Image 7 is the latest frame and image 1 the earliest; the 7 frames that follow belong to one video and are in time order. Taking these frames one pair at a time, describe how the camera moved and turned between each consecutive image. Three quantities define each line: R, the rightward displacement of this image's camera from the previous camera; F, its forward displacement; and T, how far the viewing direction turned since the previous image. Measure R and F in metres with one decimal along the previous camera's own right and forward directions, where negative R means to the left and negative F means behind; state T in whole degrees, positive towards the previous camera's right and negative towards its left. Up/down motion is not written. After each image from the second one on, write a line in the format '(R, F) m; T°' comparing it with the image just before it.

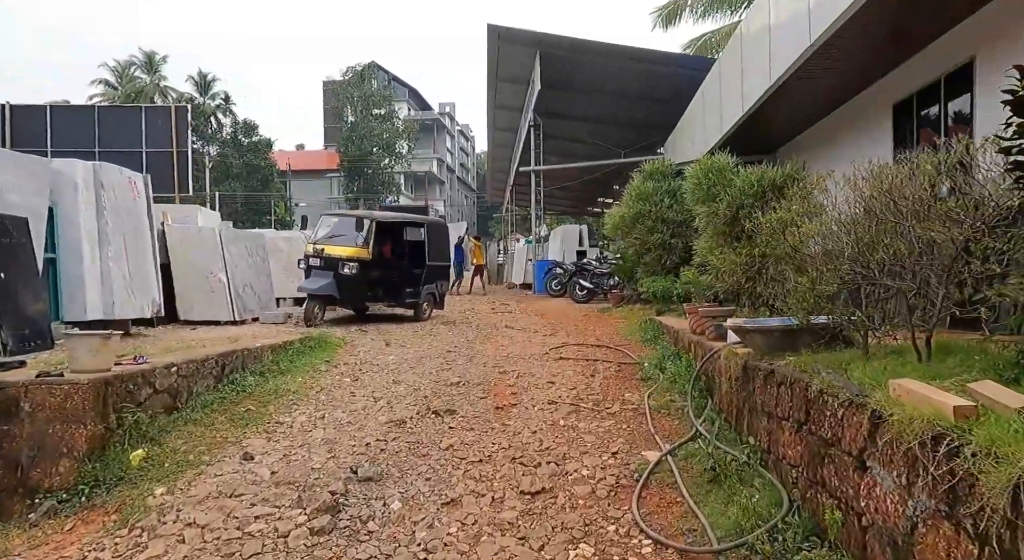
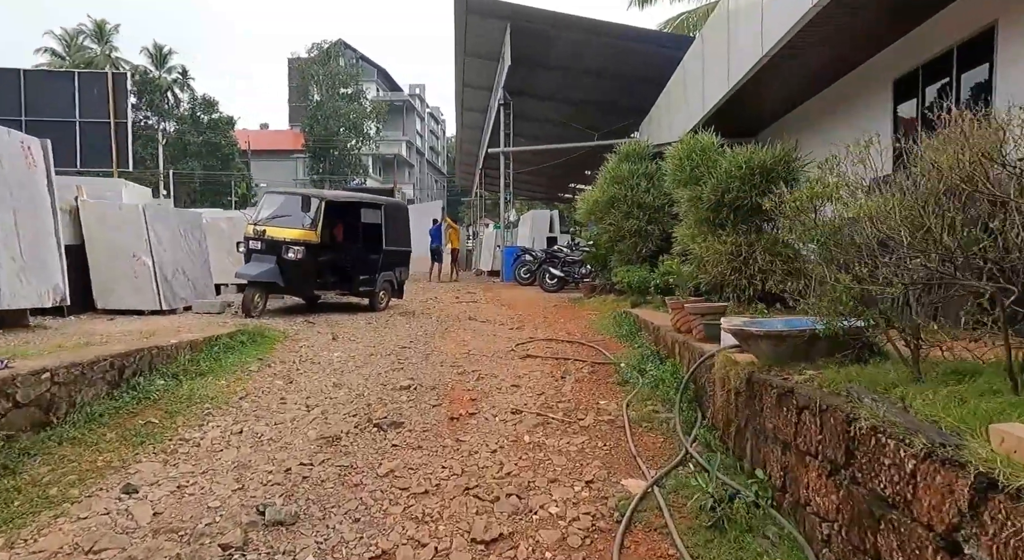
(+0.1, +0.7) m; +3°
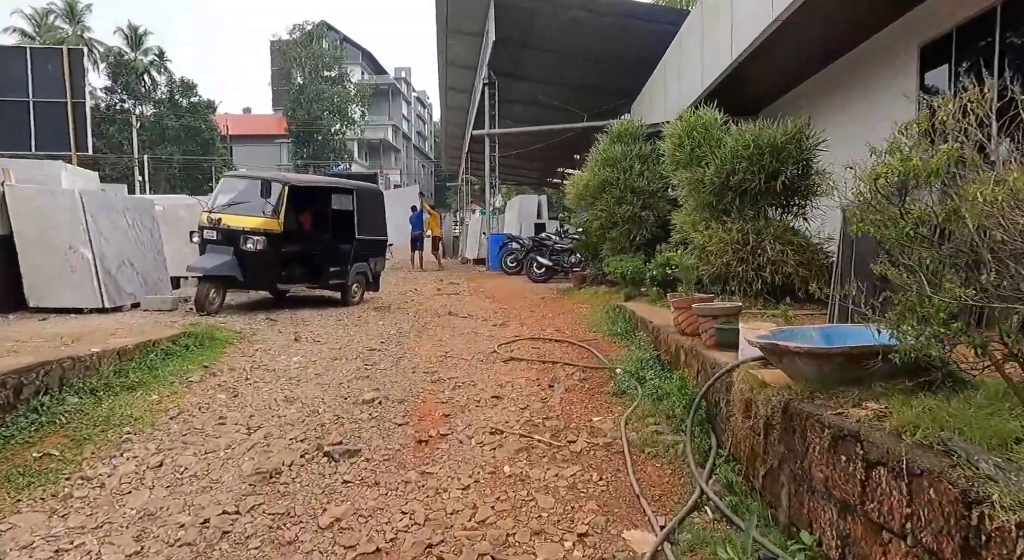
(+0.1, +0.7) m; +1°
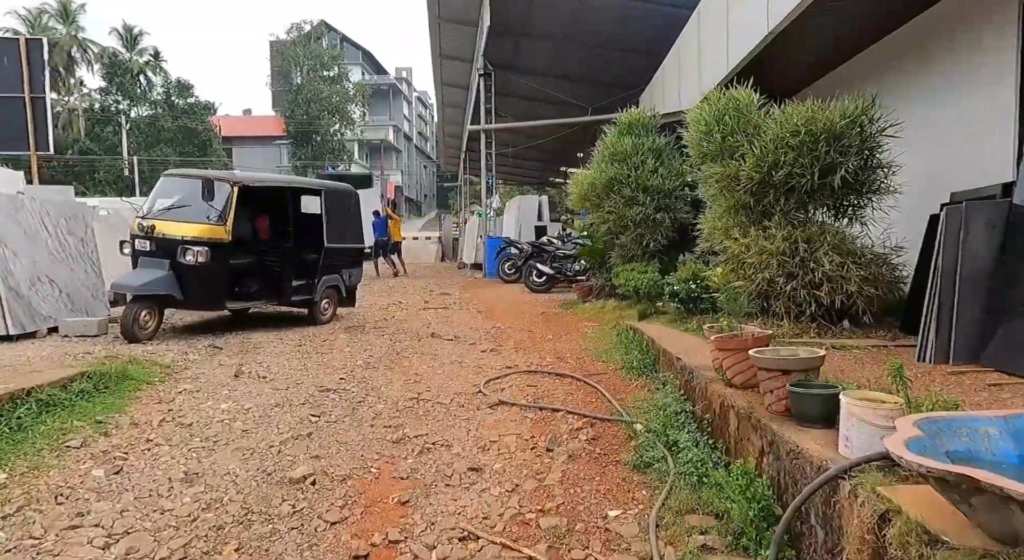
(+0.1, +1.2) m; 0°
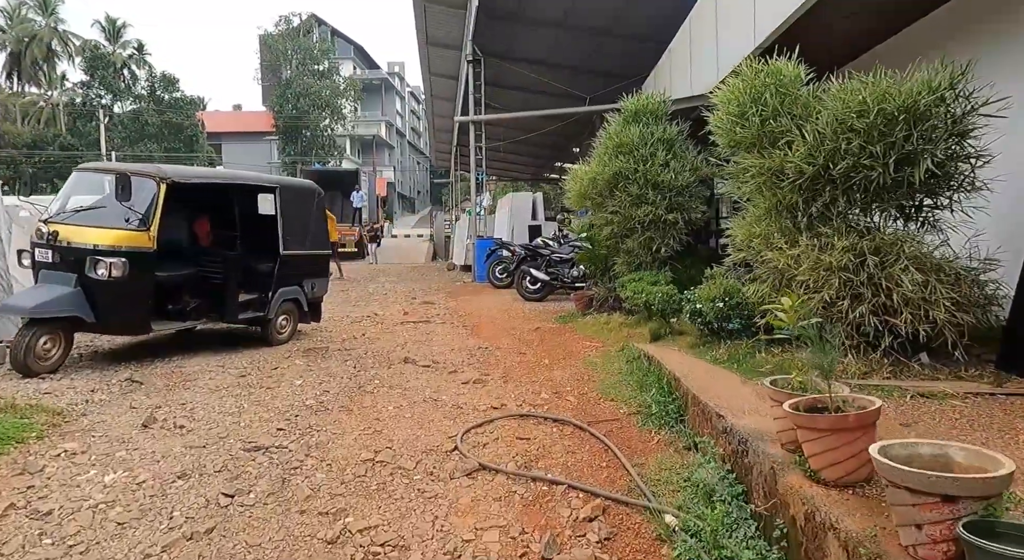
(+0.1, +1.0) m; 0°
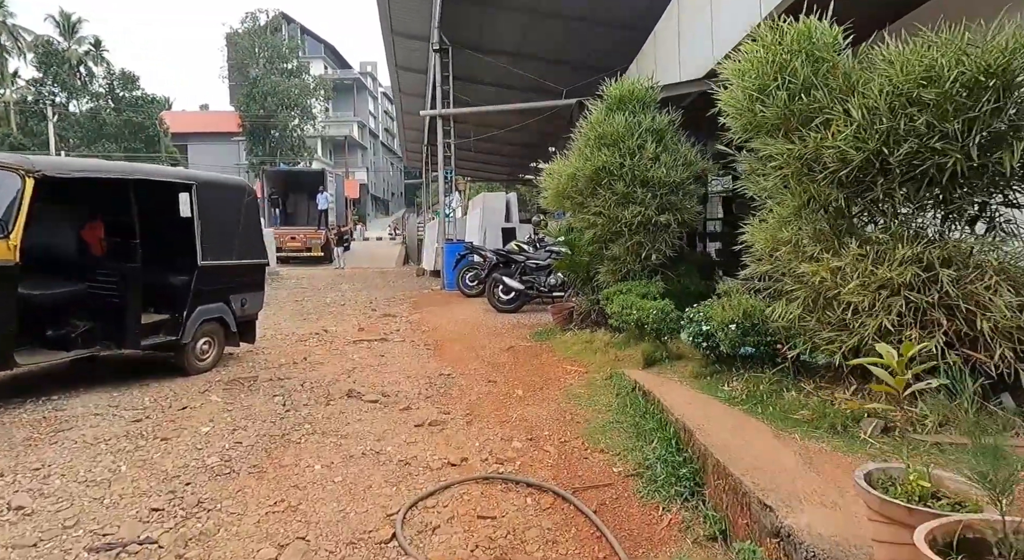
(+0.1, +0.9) m; +2°
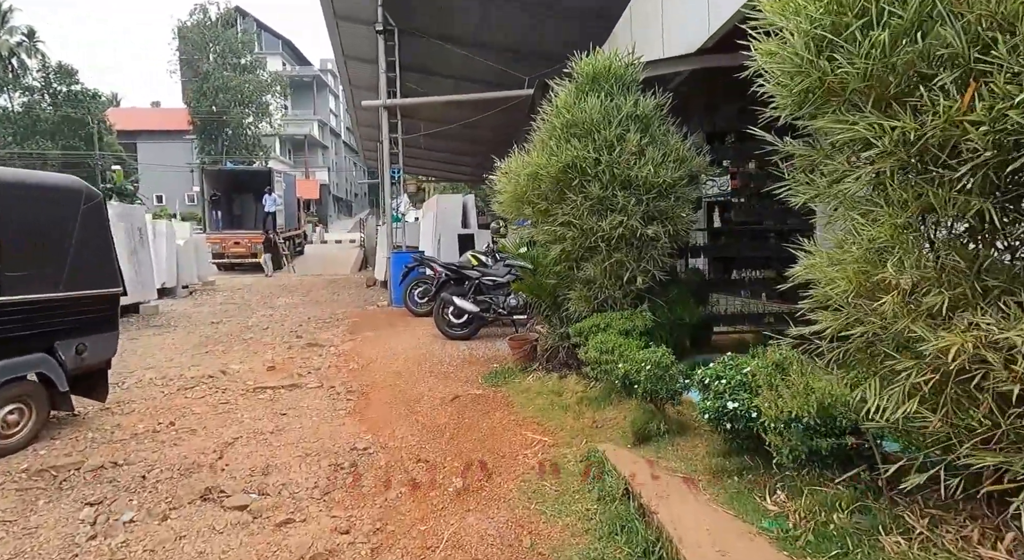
(+0.2, +1.4) m; +3°
